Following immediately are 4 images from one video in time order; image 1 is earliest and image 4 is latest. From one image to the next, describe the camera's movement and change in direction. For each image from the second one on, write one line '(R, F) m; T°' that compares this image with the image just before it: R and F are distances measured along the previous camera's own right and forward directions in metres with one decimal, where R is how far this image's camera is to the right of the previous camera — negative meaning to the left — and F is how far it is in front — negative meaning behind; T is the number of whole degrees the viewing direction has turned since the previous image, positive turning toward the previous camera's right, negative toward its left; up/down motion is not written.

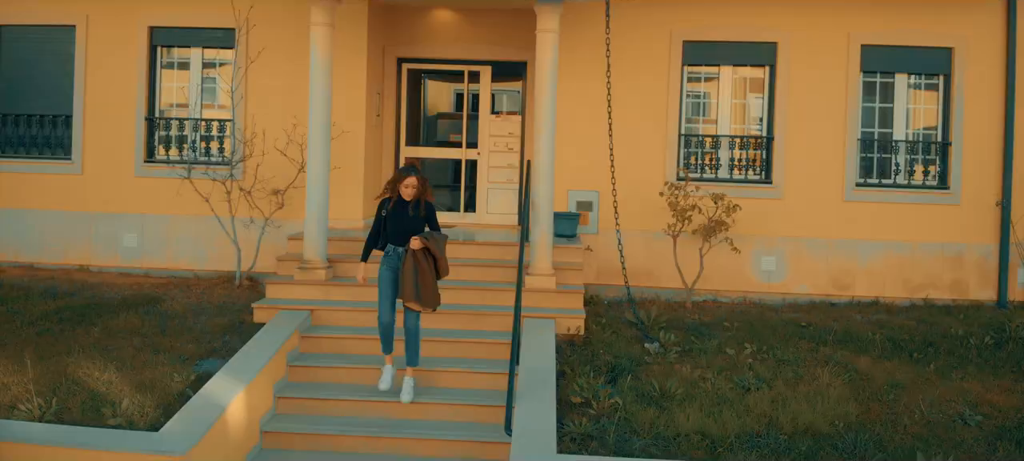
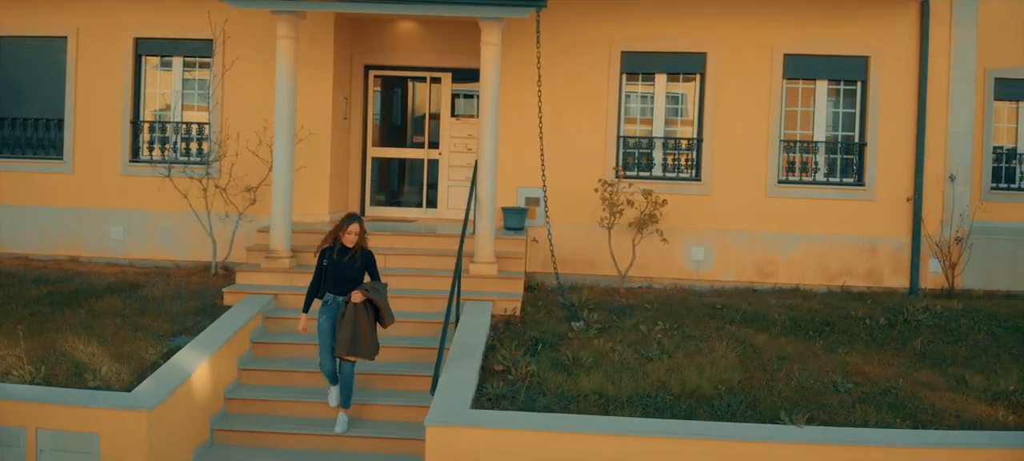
(+0.7, -0.9) m; 0°
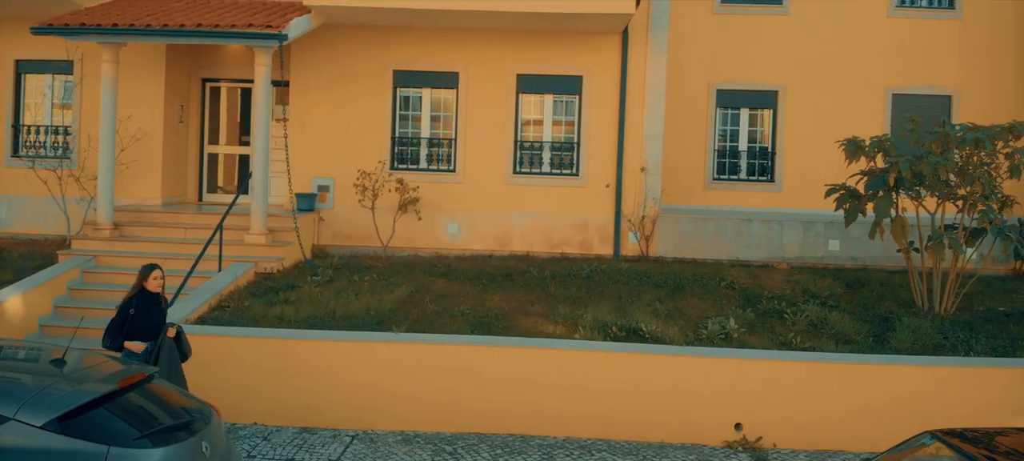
(+3.7, -3.1) m; -1°
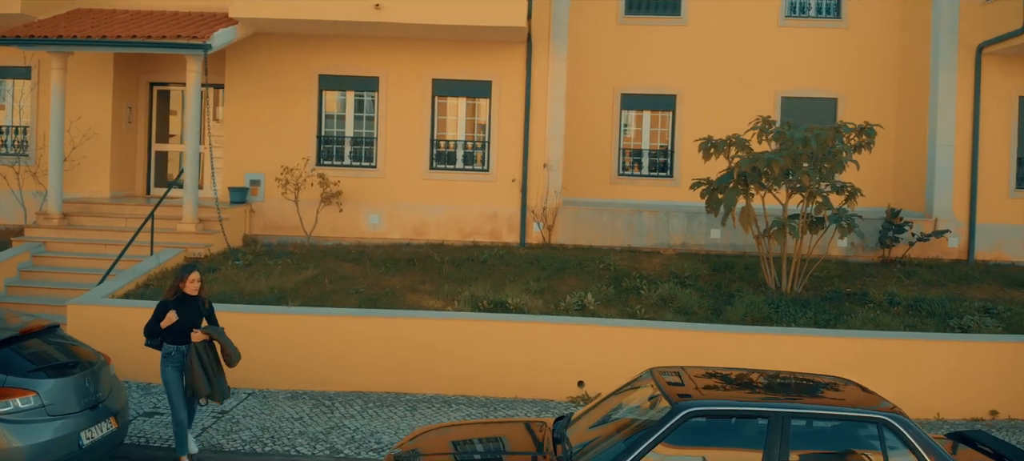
(+1.7, -1.5) m; 0°
